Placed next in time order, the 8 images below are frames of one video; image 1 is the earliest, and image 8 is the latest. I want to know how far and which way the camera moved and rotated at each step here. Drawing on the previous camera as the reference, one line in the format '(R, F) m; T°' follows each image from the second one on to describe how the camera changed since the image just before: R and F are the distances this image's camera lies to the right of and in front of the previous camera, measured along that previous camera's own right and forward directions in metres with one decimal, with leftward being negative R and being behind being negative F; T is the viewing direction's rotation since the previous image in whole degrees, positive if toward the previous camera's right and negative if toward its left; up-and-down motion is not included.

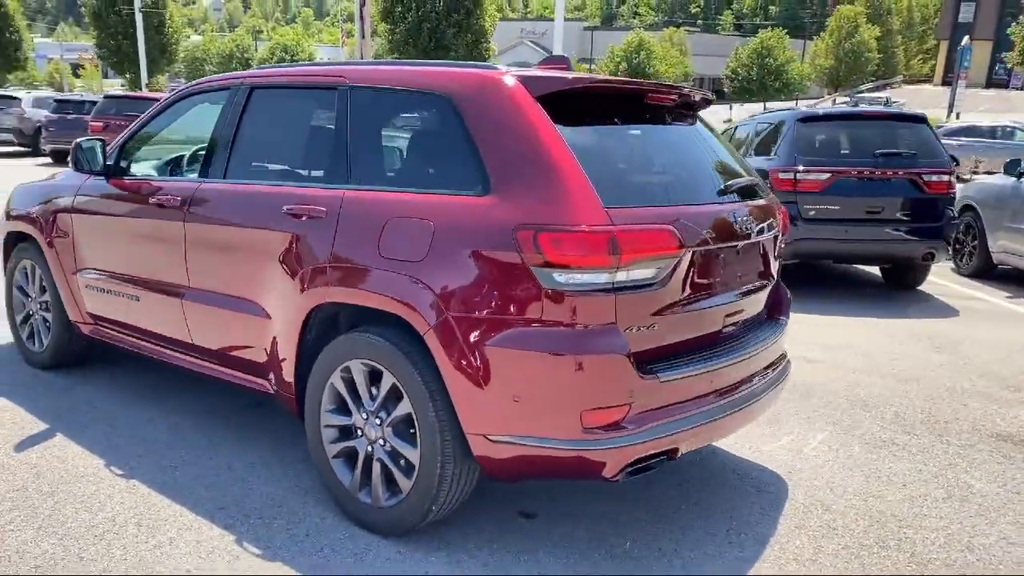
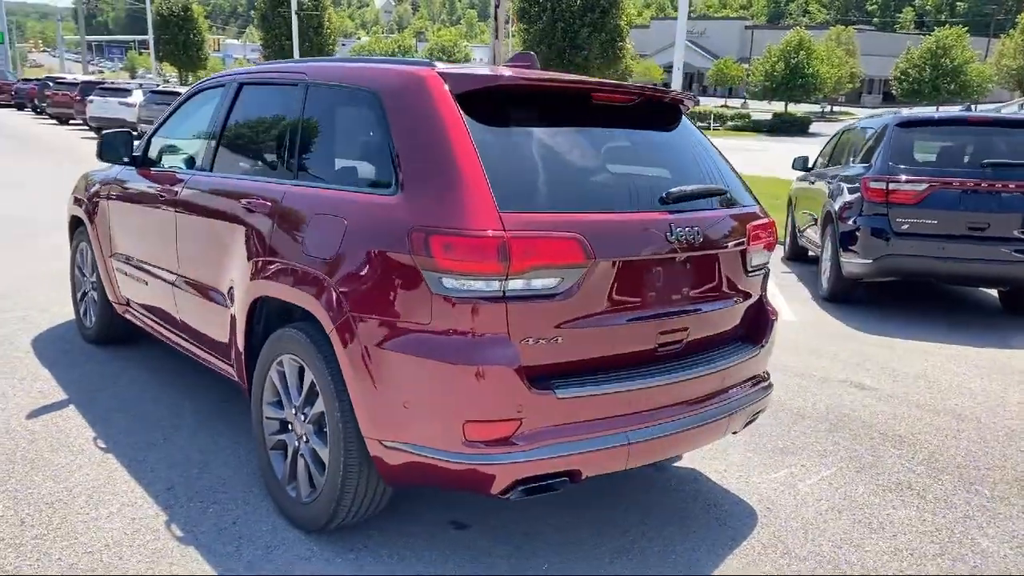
(+0.9, +0.2) m; -10°
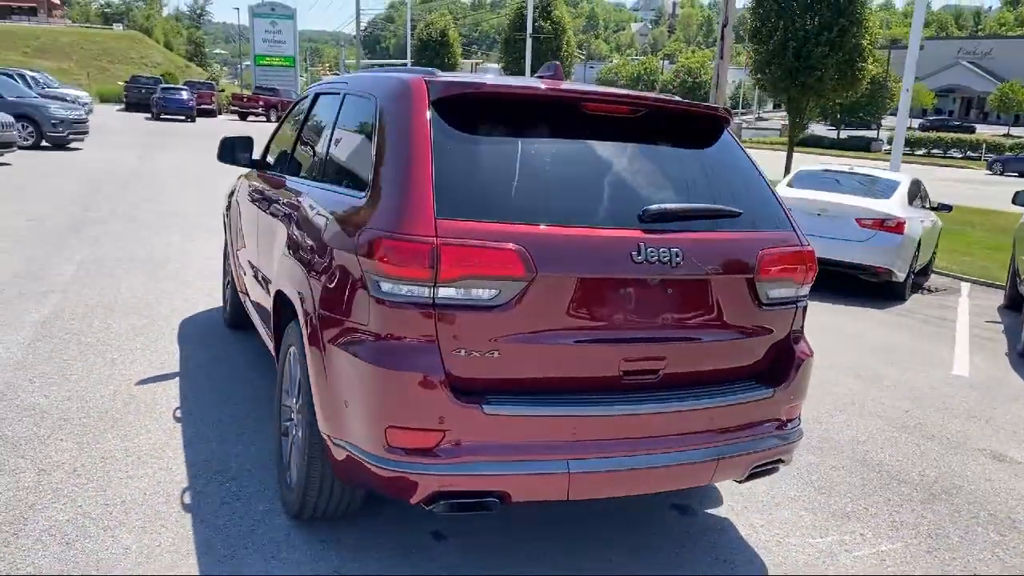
(+1.0, +0.2) m; -16°
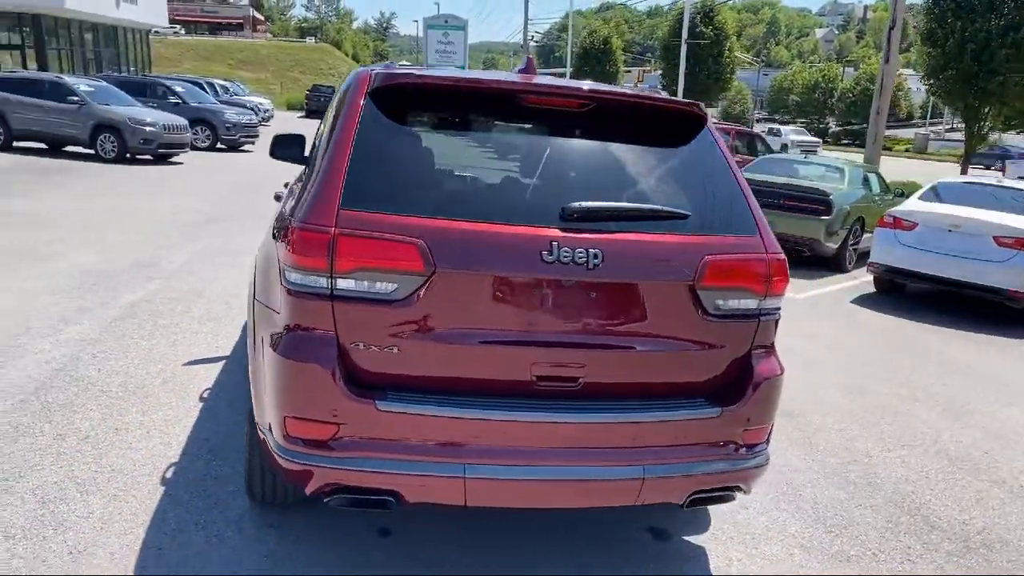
(+0.8, +0.2) m; -11°
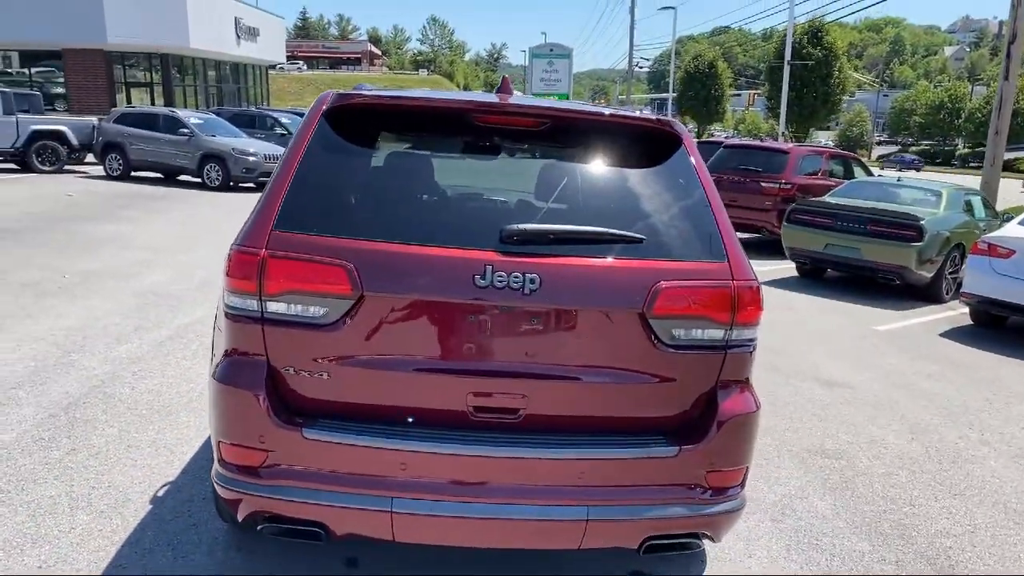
(+0.5, +0.2) m; -8°
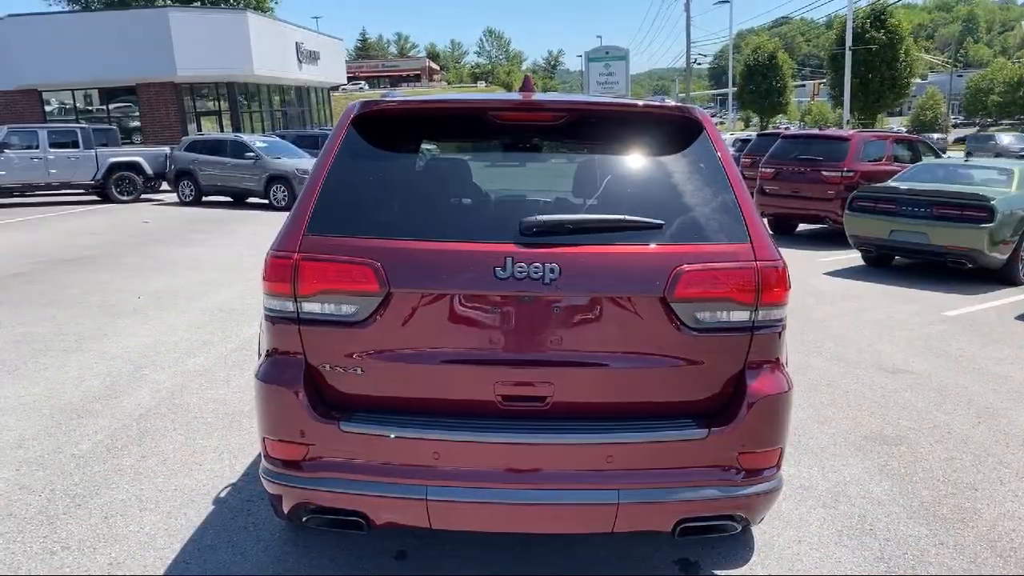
(+0.1, -0.1) m; -5°
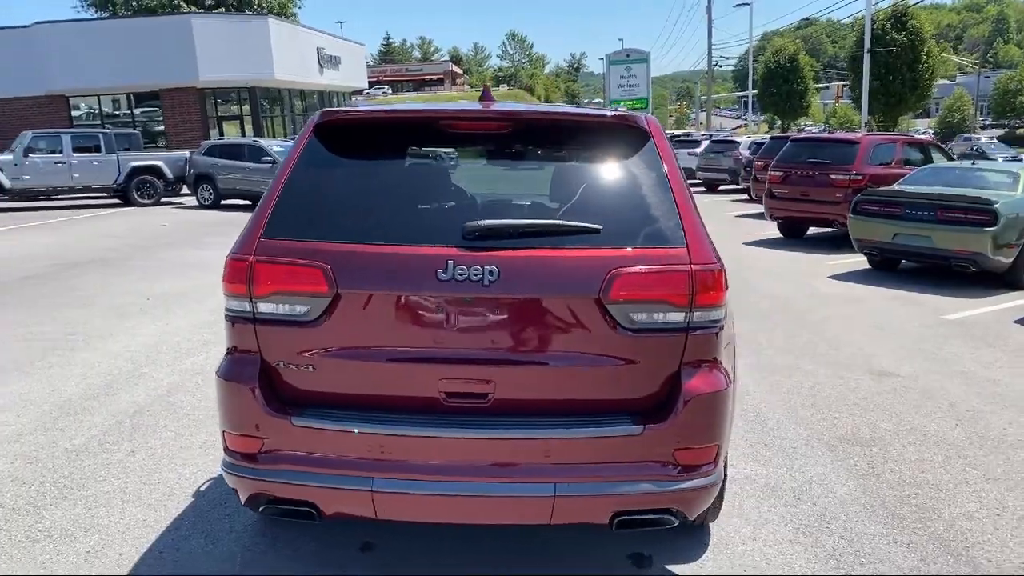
(+0.3, -0.1) m; -2°
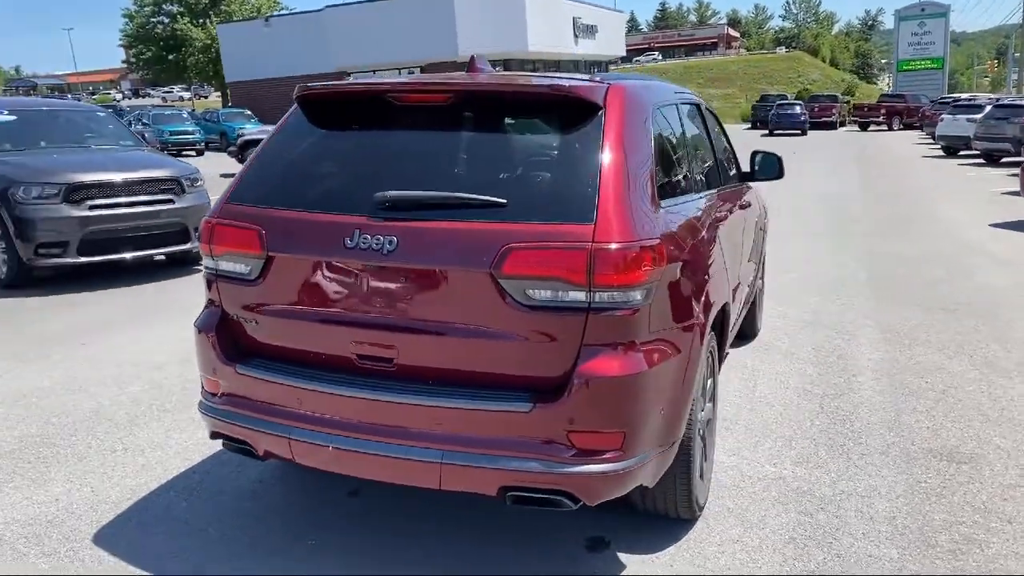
(+1.2, +0.2) m; -18°
